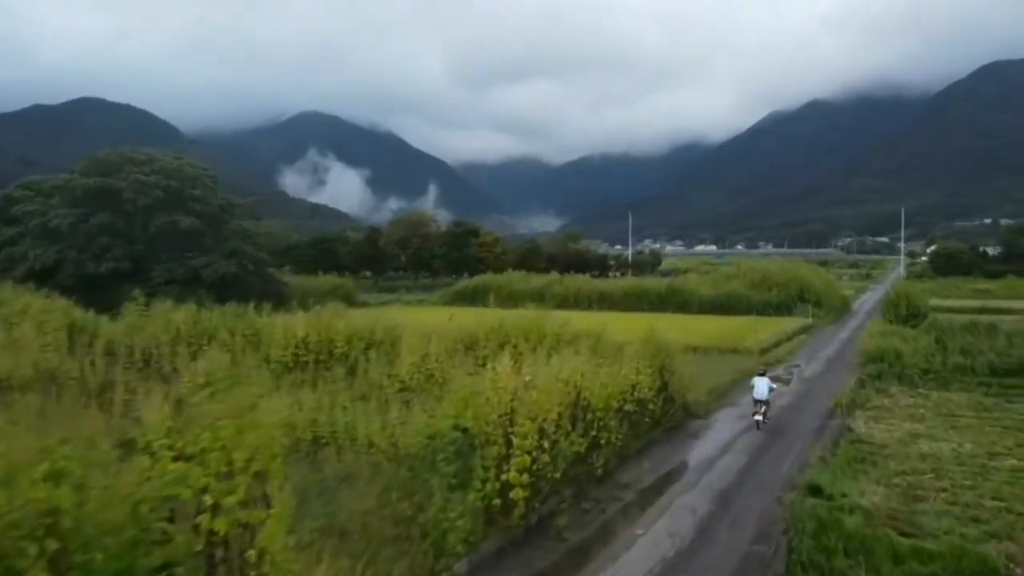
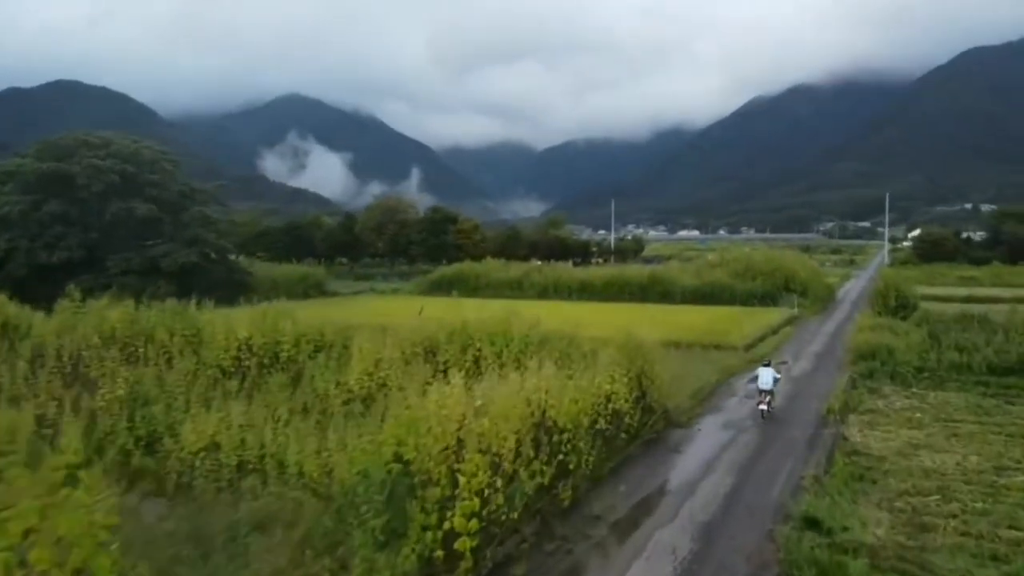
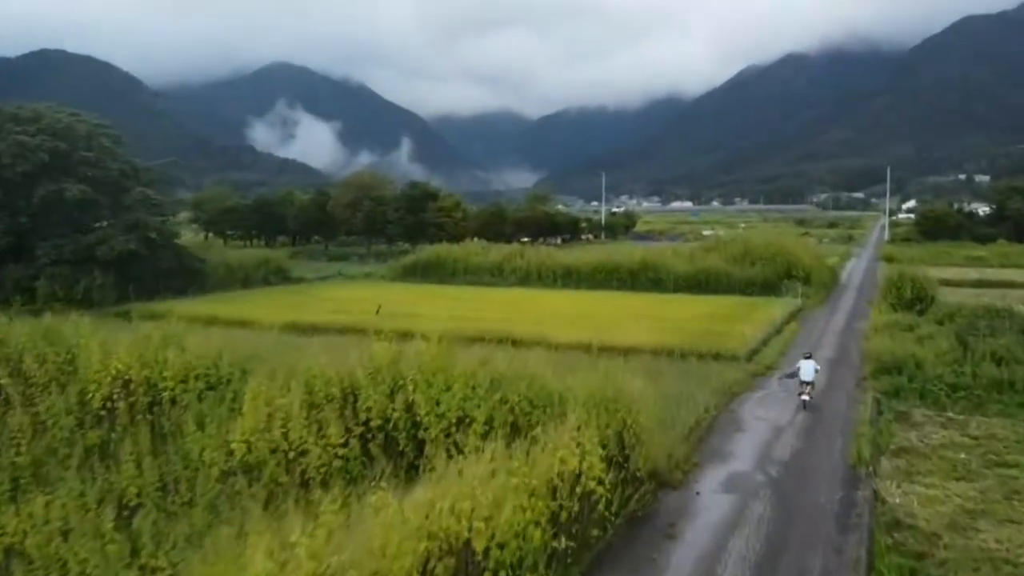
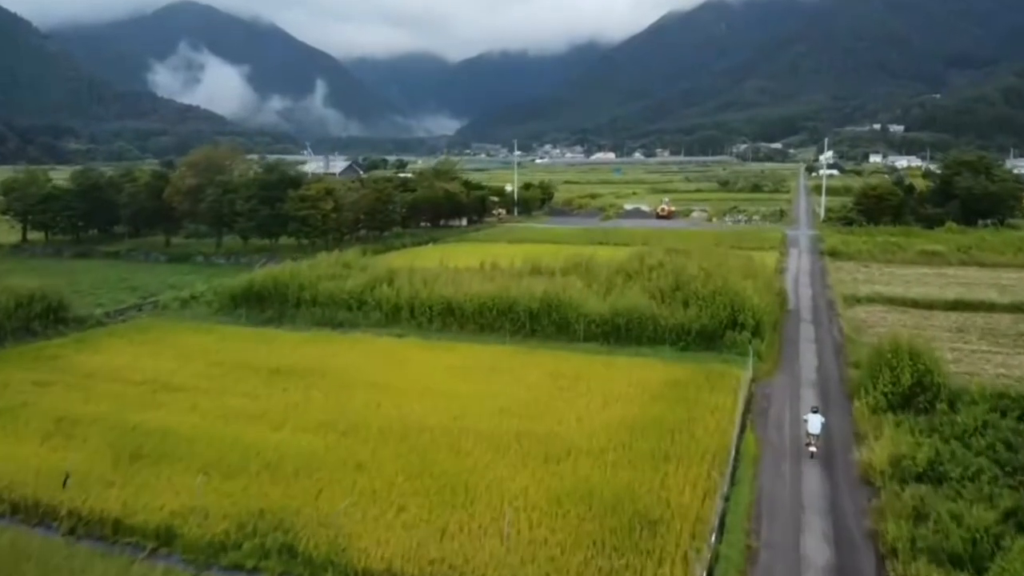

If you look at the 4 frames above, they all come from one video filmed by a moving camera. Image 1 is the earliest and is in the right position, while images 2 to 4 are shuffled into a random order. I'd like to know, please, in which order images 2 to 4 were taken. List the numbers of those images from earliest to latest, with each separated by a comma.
2, 3, 4
